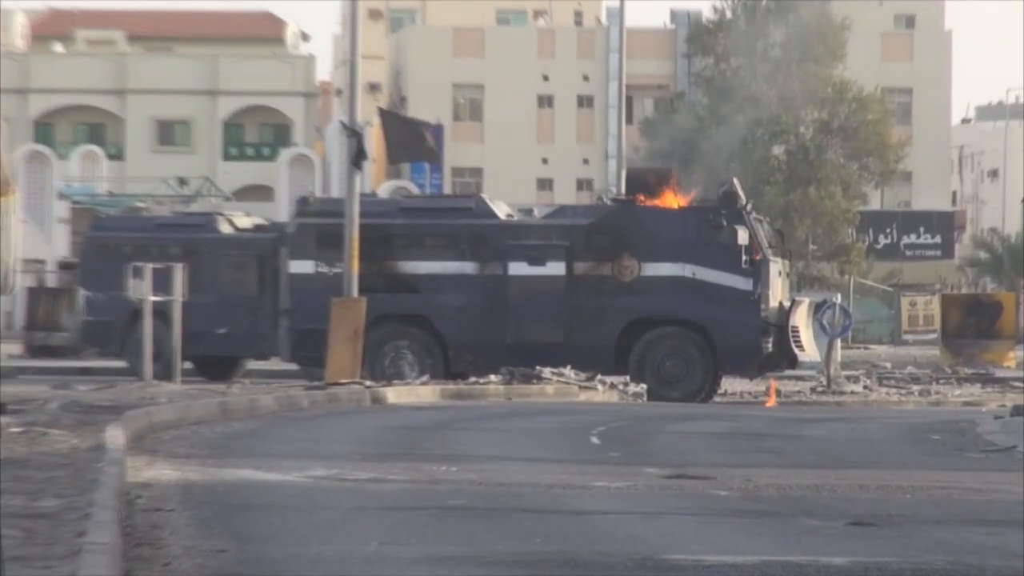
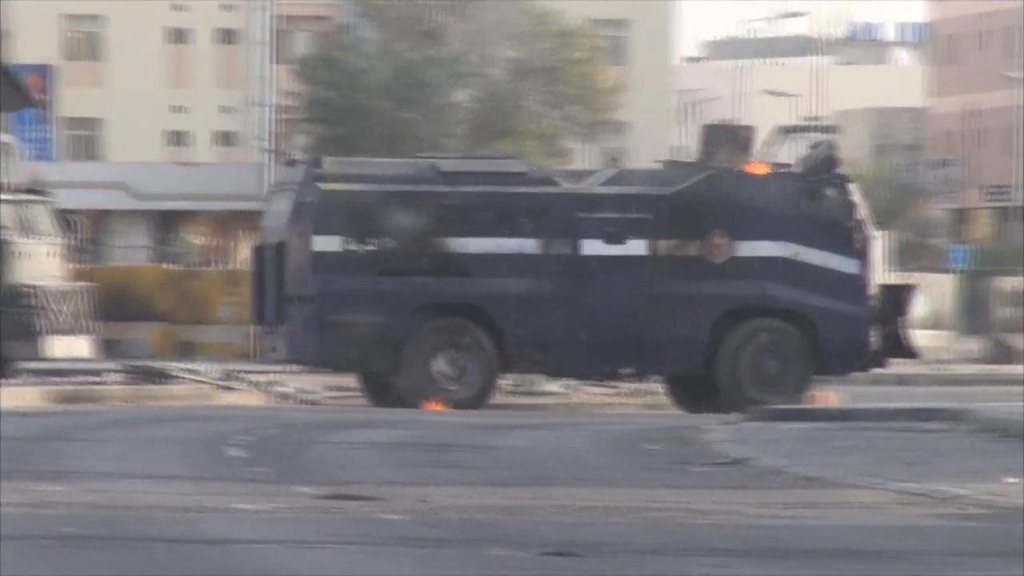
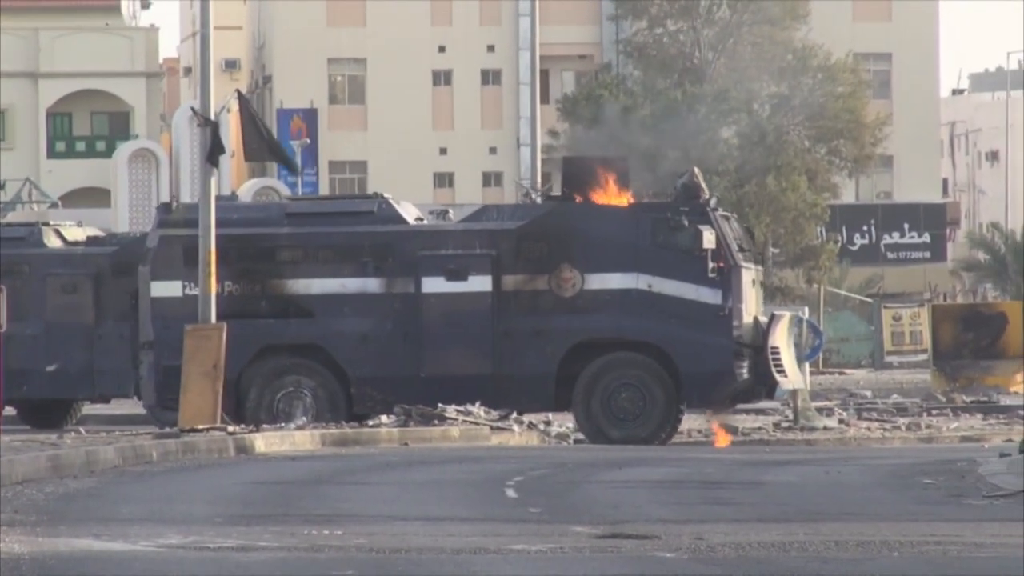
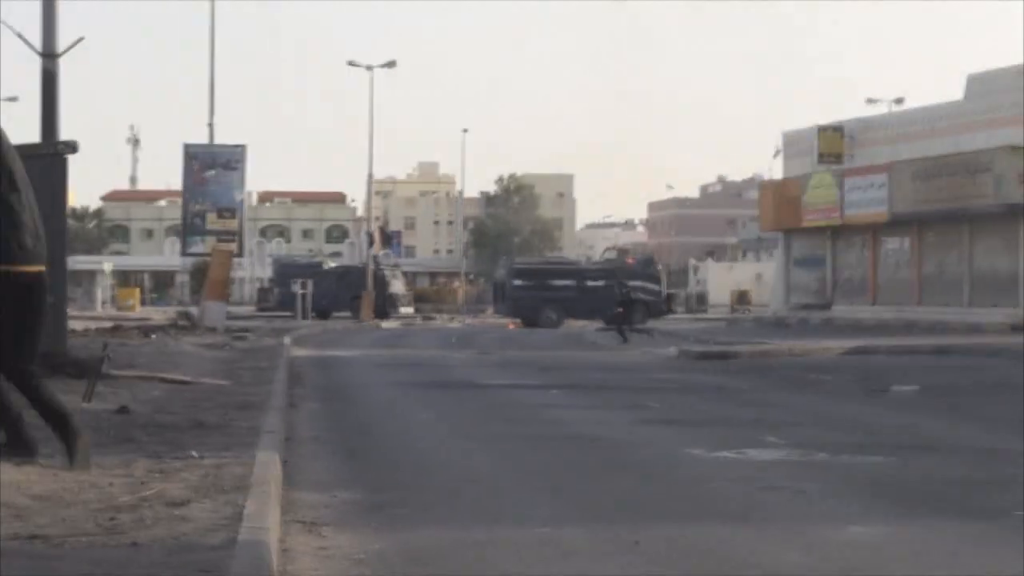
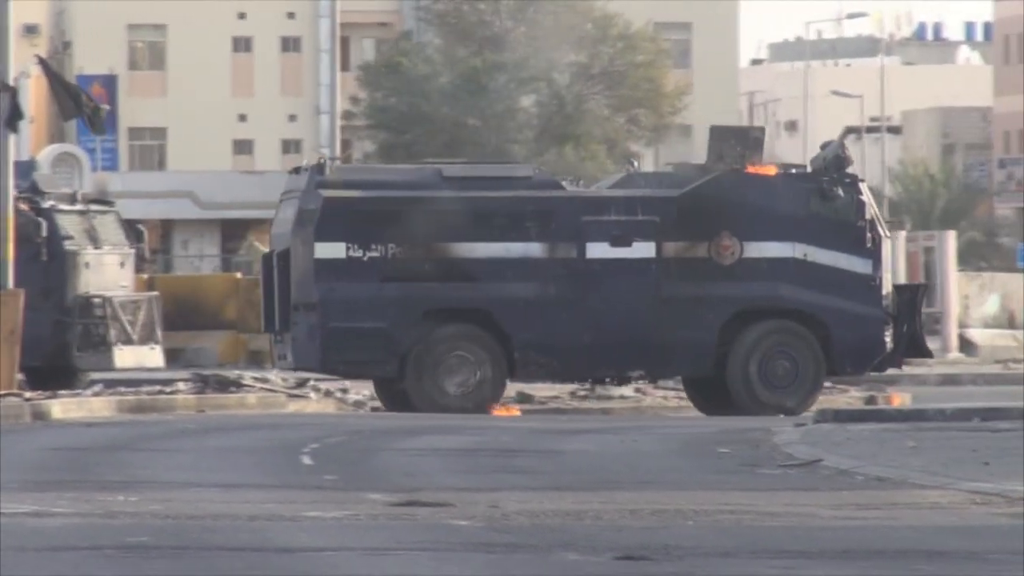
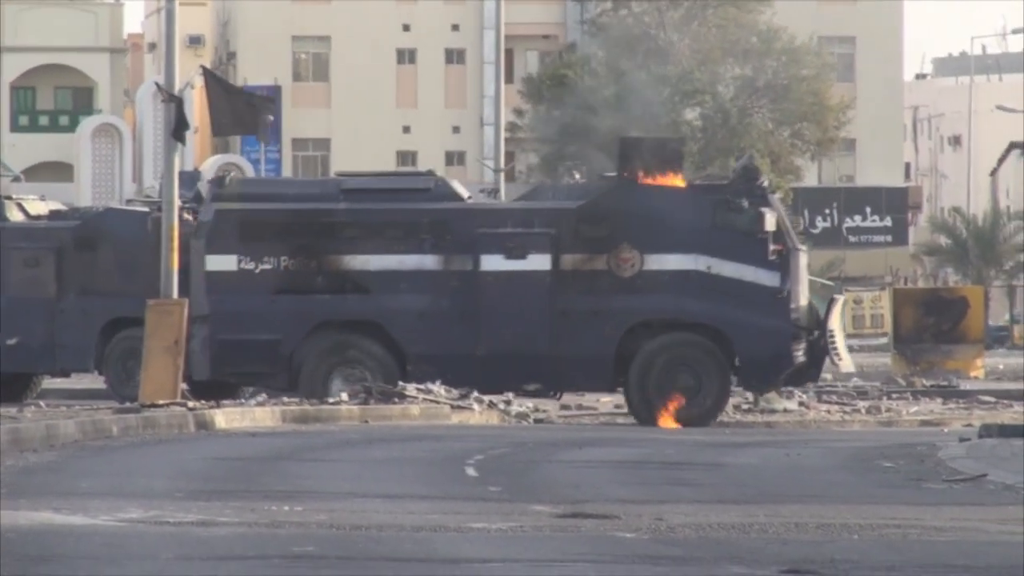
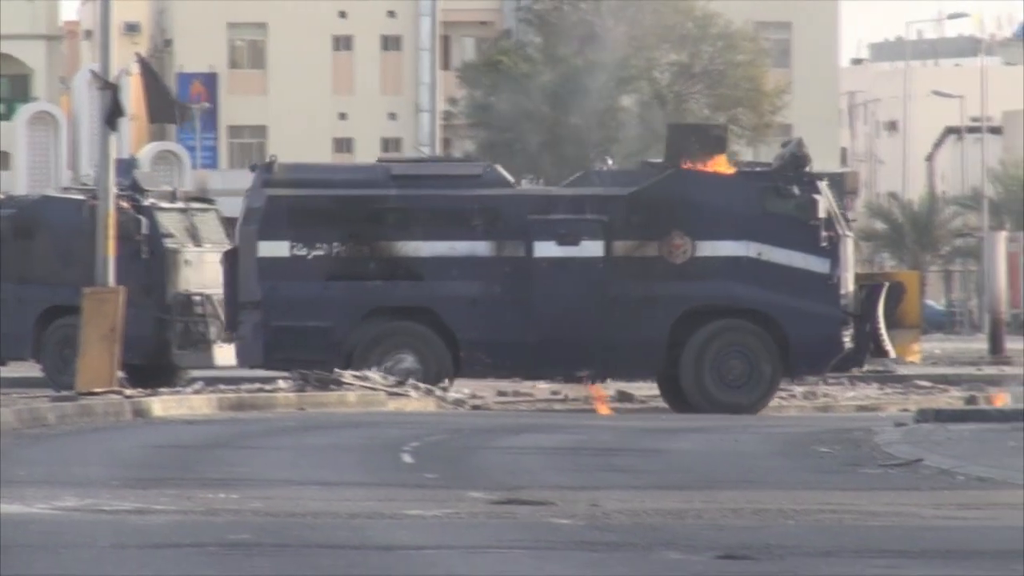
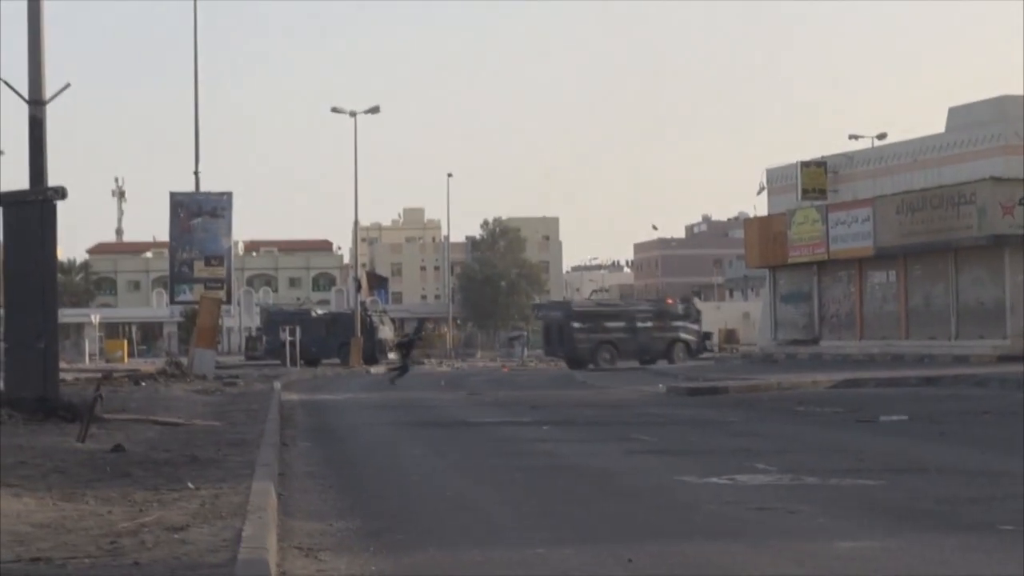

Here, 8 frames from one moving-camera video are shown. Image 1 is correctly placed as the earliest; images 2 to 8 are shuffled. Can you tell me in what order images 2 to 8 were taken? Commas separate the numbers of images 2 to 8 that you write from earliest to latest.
3, 6, 7, 5, 2, 4, 8
